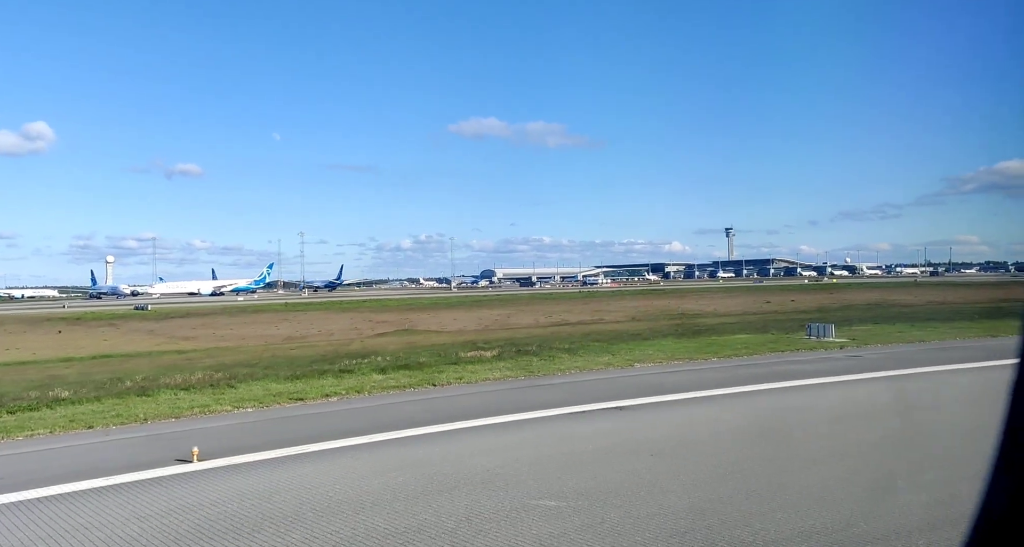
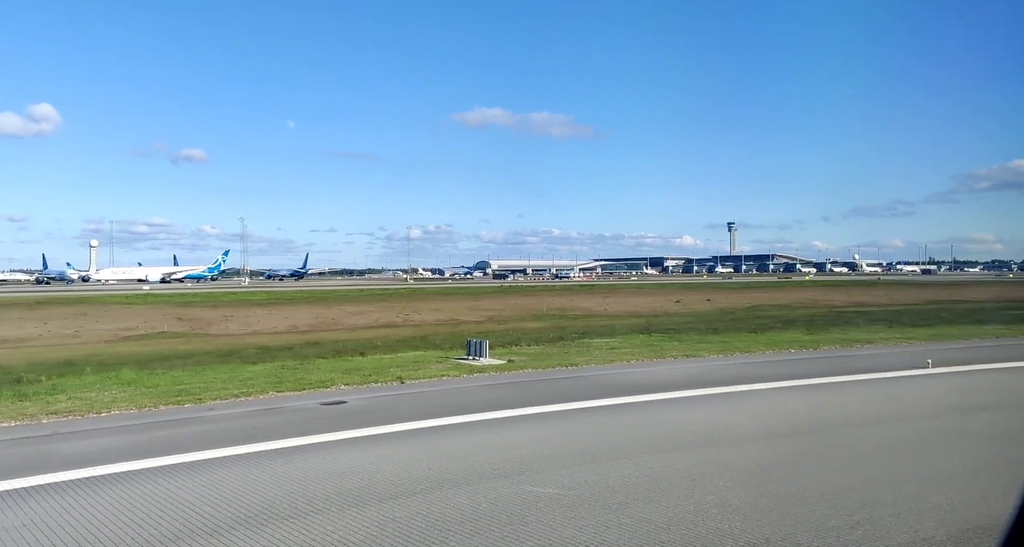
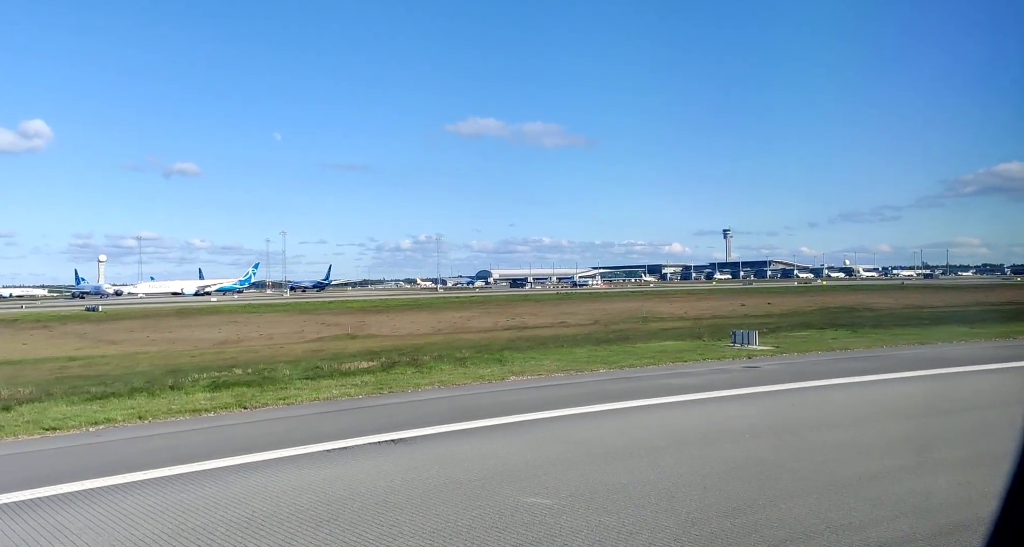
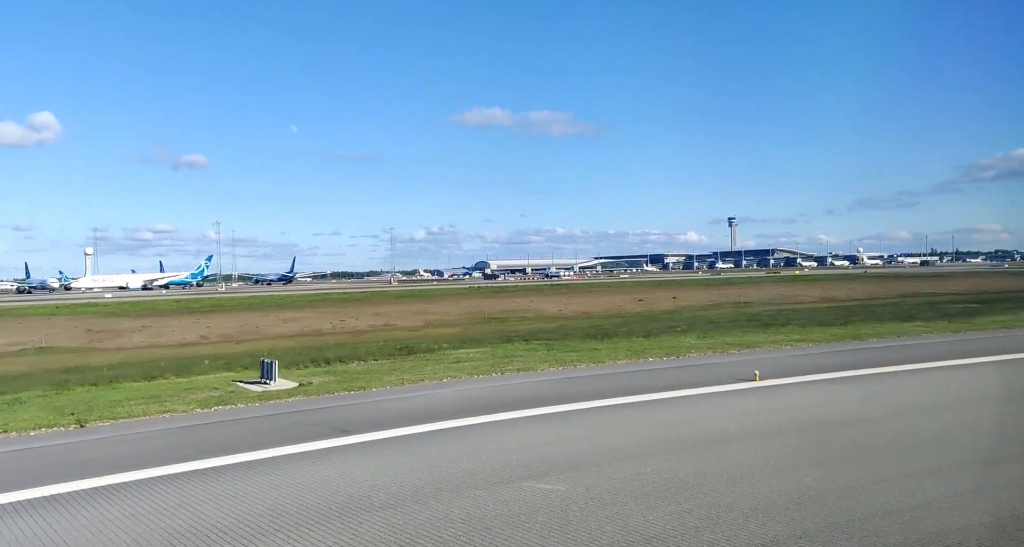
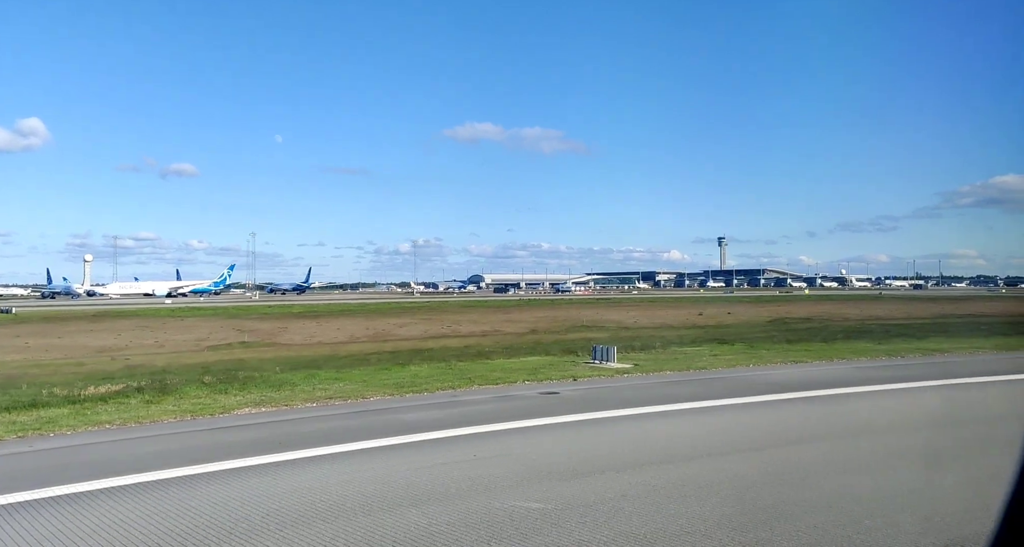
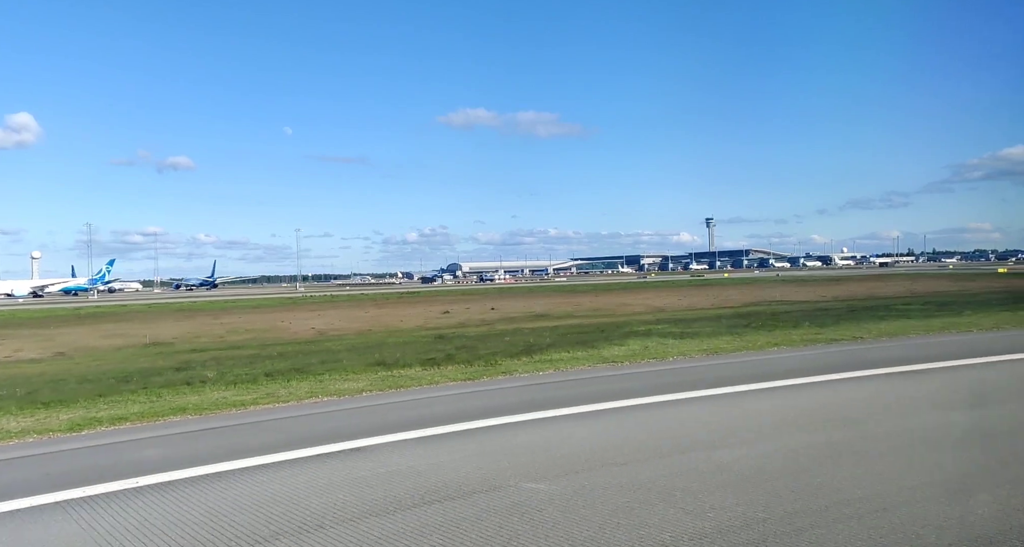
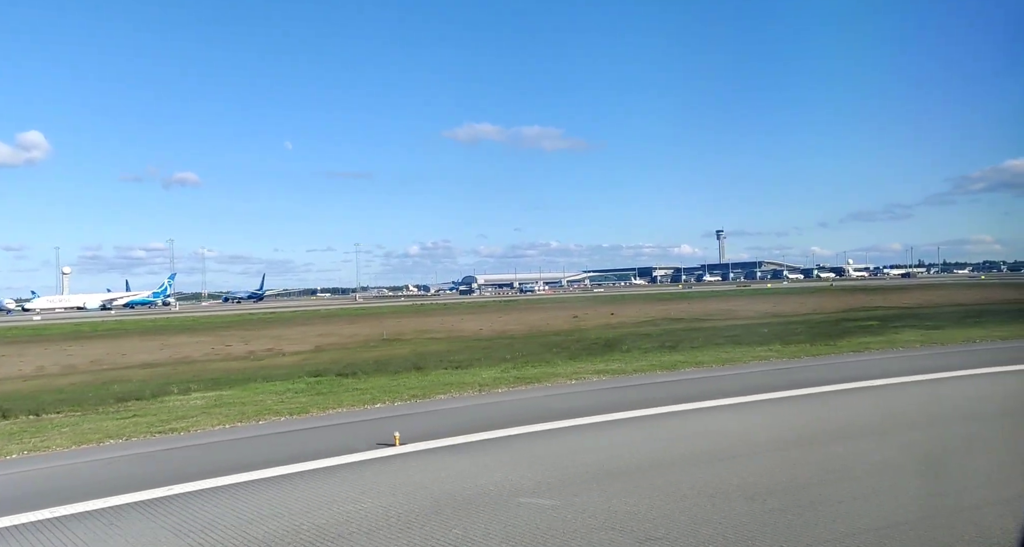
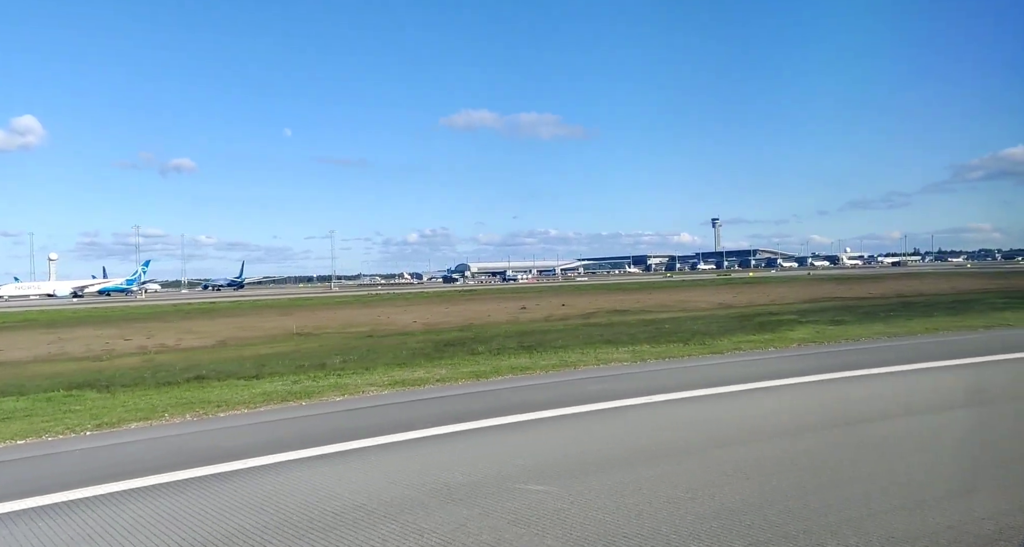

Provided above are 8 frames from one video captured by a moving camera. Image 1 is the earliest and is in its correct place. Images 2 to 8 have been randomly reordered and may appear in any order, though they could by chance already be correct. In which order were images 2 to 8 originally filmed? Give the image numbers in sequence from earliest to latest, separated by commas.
3, 5, 2, 4, 7, 8, 6
